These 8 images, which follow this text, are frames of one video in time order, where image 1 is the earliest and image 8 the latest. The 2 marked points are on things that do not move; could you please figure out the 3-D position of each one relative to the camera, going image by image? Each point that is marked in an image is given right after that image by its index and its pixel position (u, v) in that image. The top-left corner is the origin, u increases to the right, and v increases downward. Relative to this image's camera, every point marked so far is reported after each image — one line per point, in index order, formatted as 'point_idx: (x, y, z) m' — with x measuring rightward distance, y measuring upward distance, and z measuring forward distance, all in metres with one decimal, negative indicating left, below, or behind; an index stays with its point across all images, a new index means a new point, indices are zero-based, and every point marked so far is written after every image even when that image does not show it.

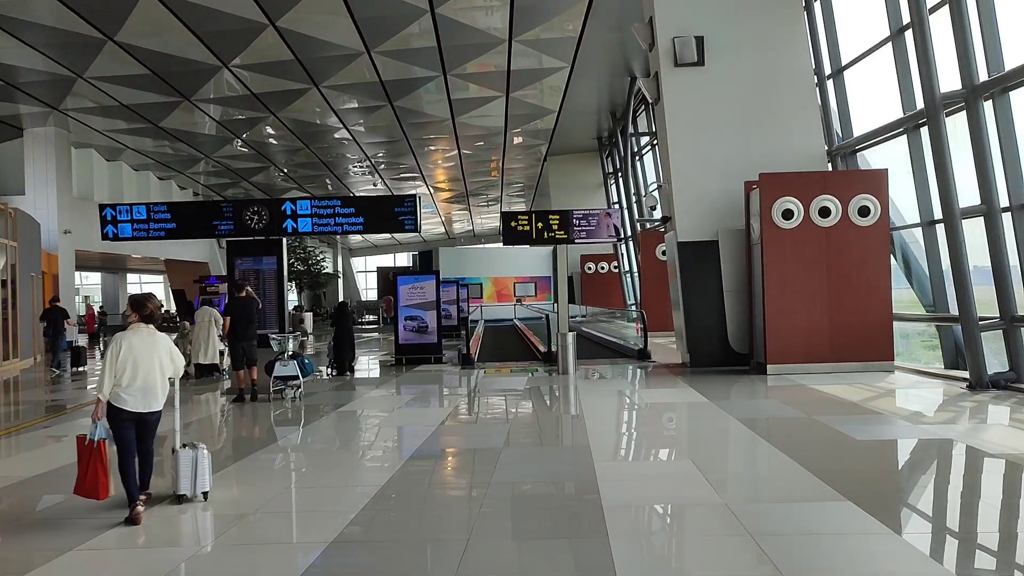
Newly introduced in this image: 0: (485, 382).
0: (-0.4, -1.3, +12.1) m
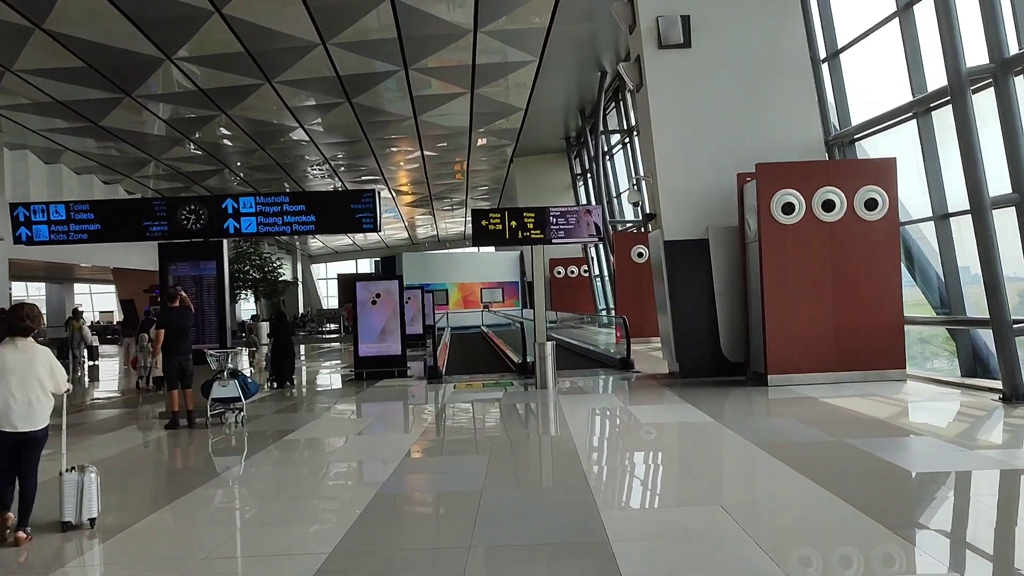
0: (-0.8, -1.4, +10.9) m
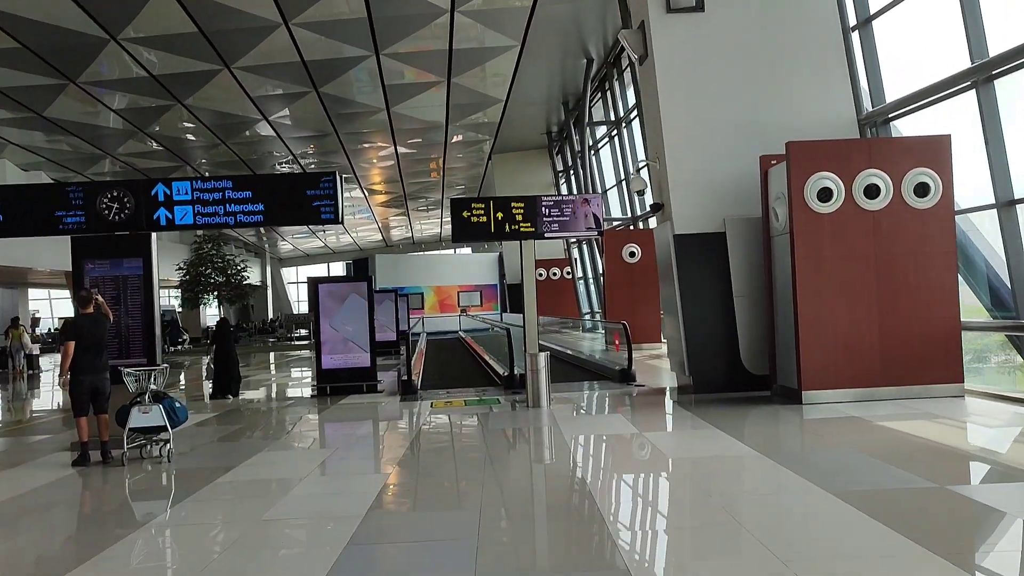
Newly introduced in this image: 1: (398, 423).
0: (-0.9, -1.4, +9.4) m
1: (-1.2, -1.4, +9.4) m
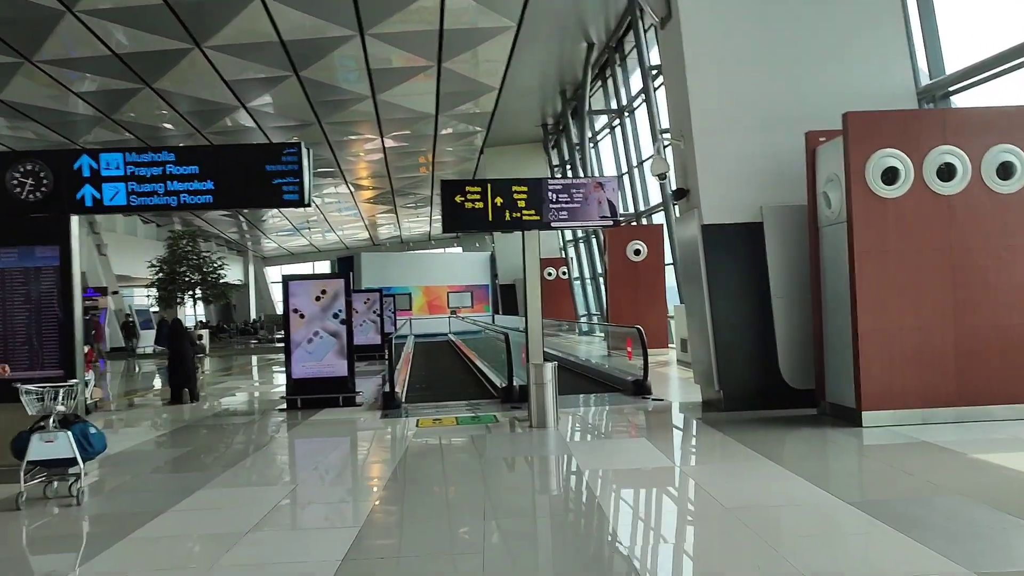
0: (-0.9, -1.4, +8.0) m
1: (-1.2, -1.4, +8.0) m
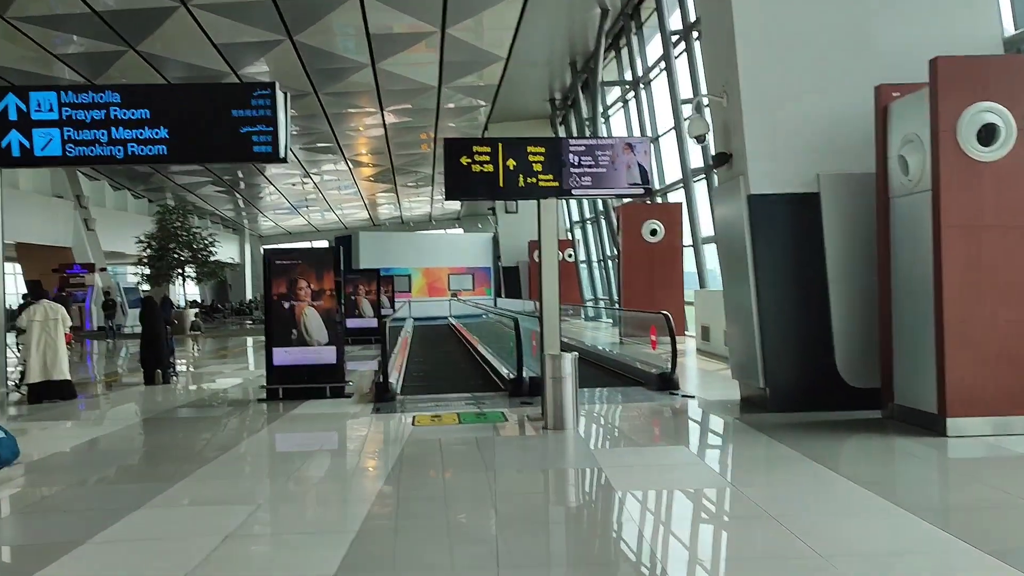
0: (-0.8, -1.2, +6.9) m
1: (-1.1, -1.2, +6.9) m
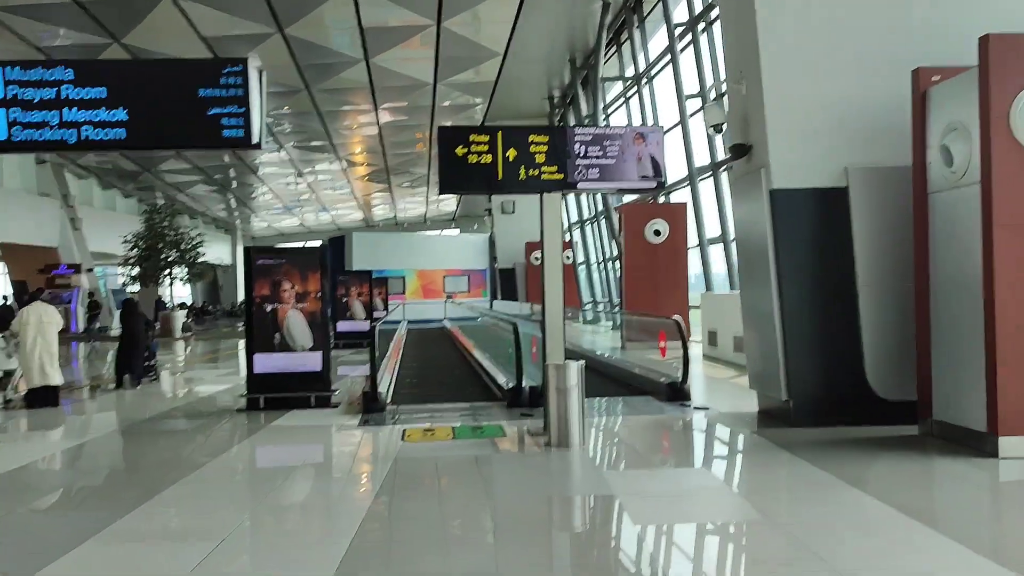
0: (-0.8, -1.2, +6.3) m
1: (-1.1, -1.2, +6.3) m
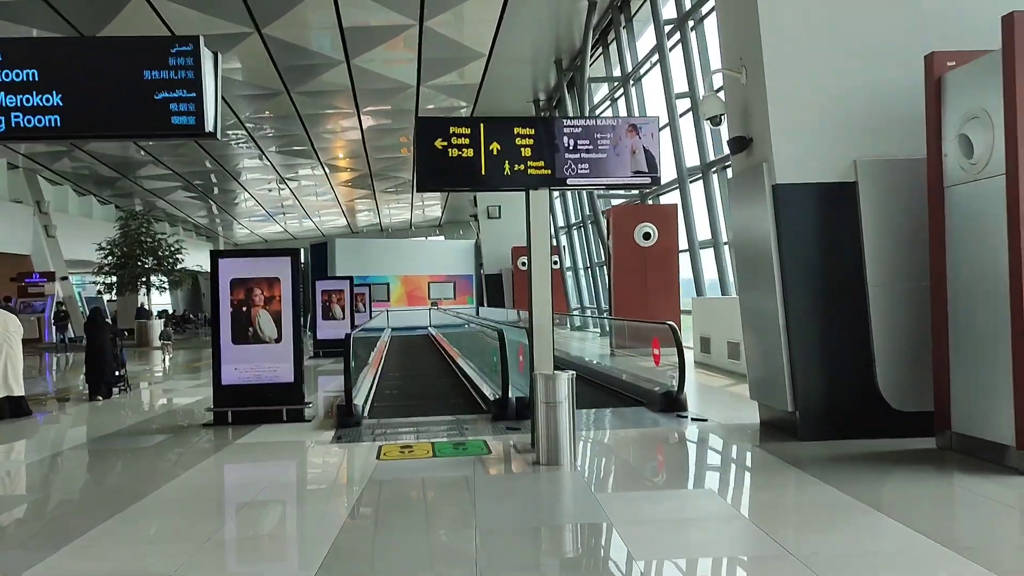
0: (-0.9, -1.3, +5.8) m
1: (-1.2, -1.3, +5.8) m
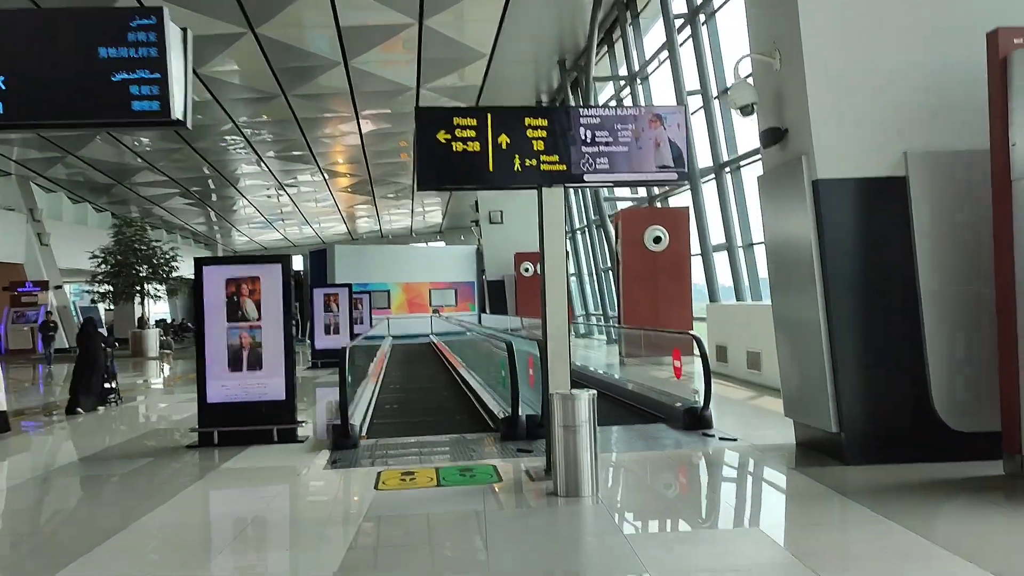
0: (-0.9, -1.3, +5.2) m
1: (-1.1, -1.3, +5.2) m
